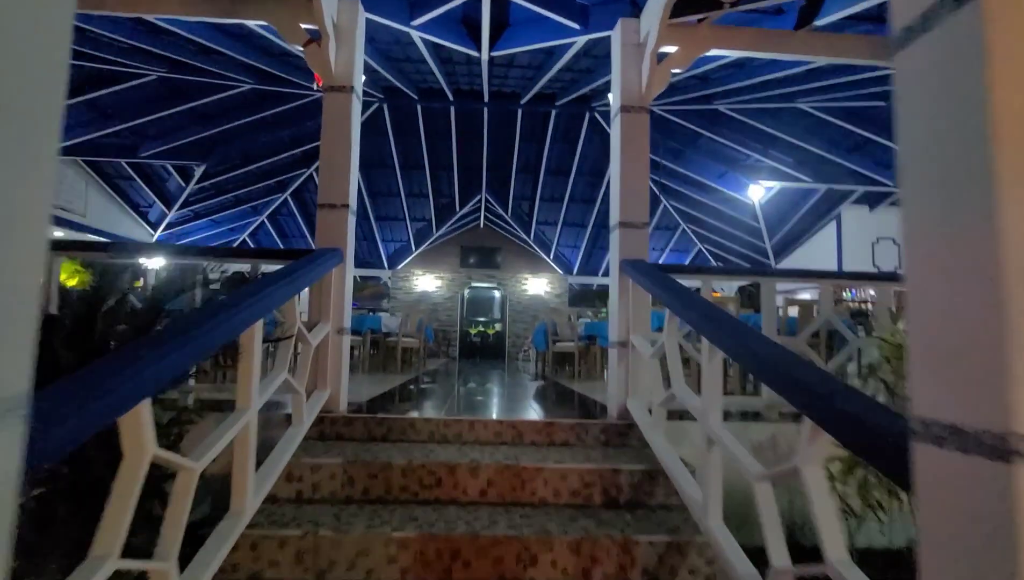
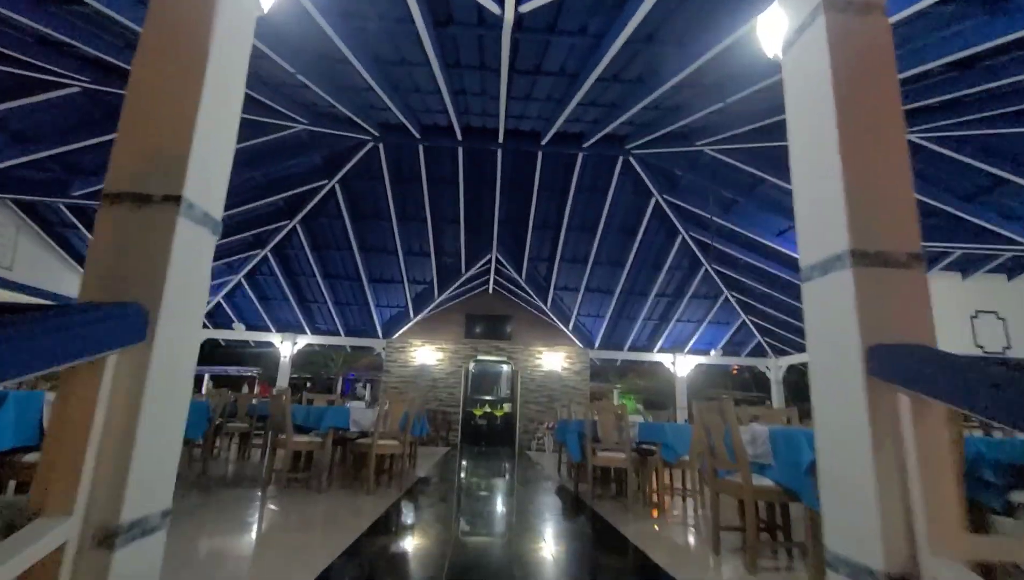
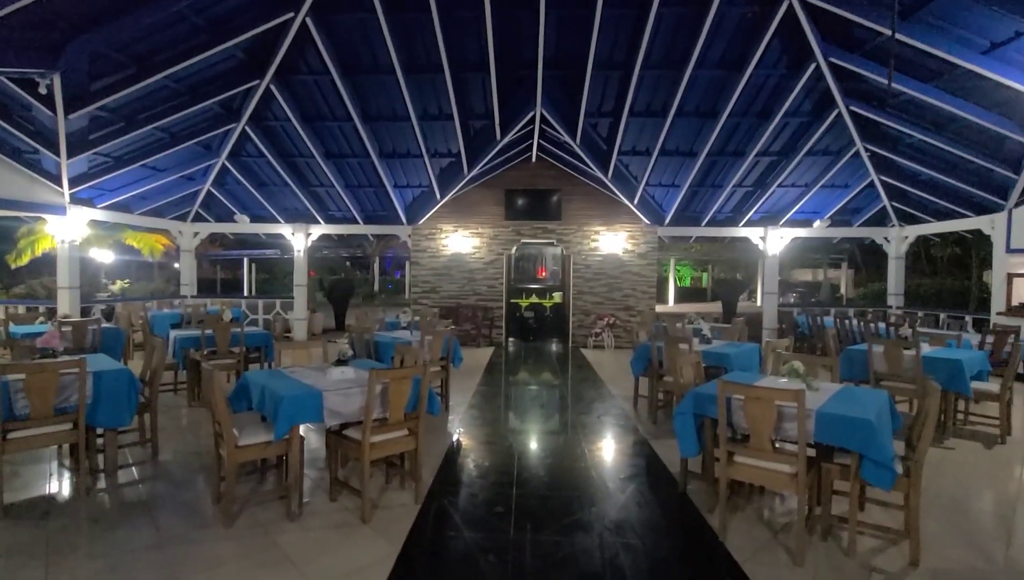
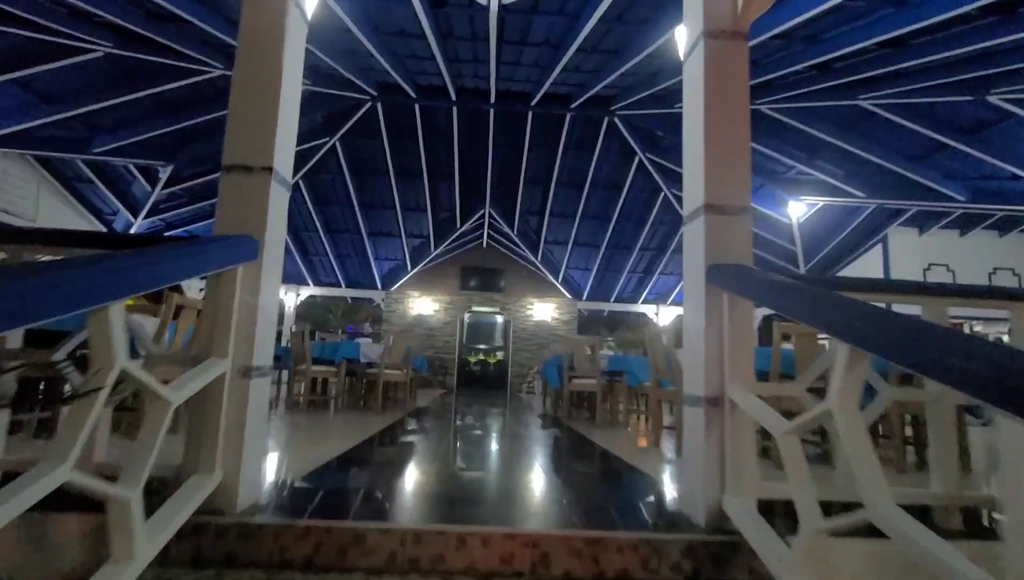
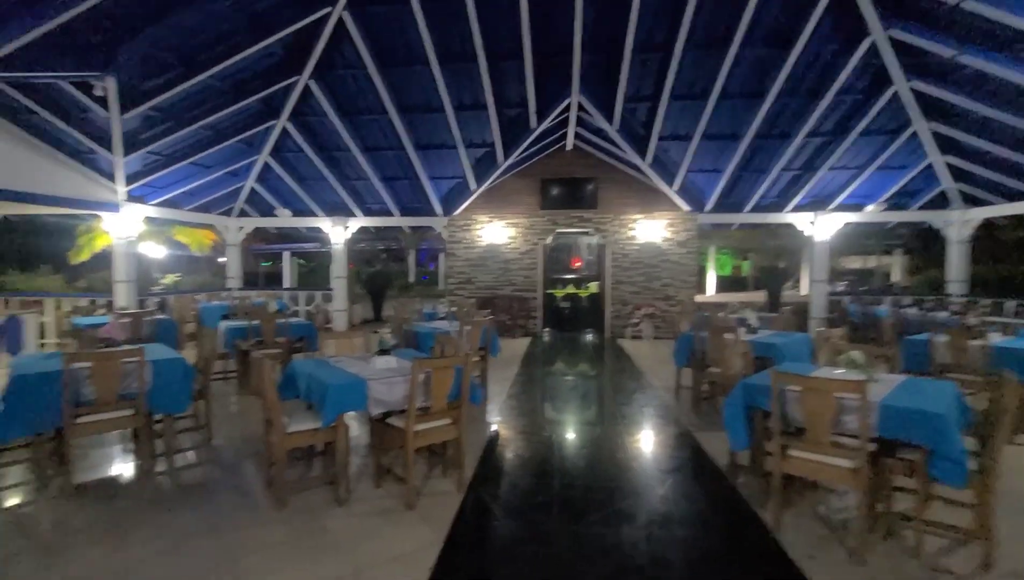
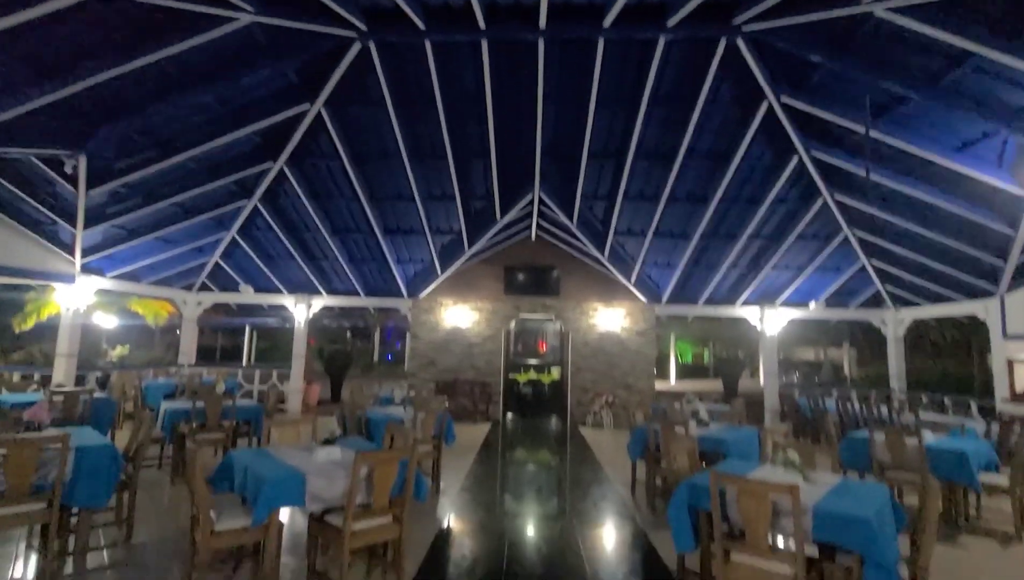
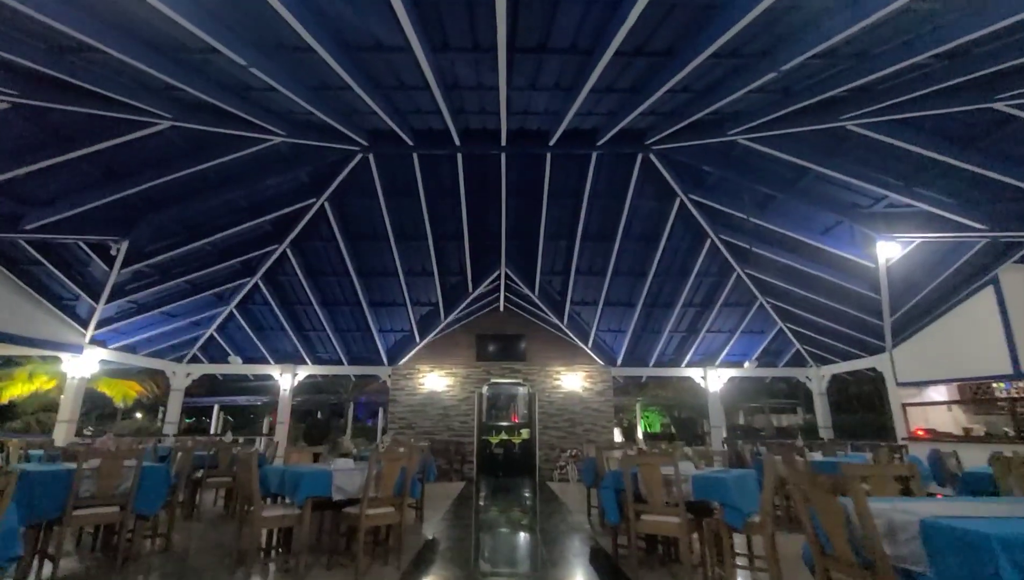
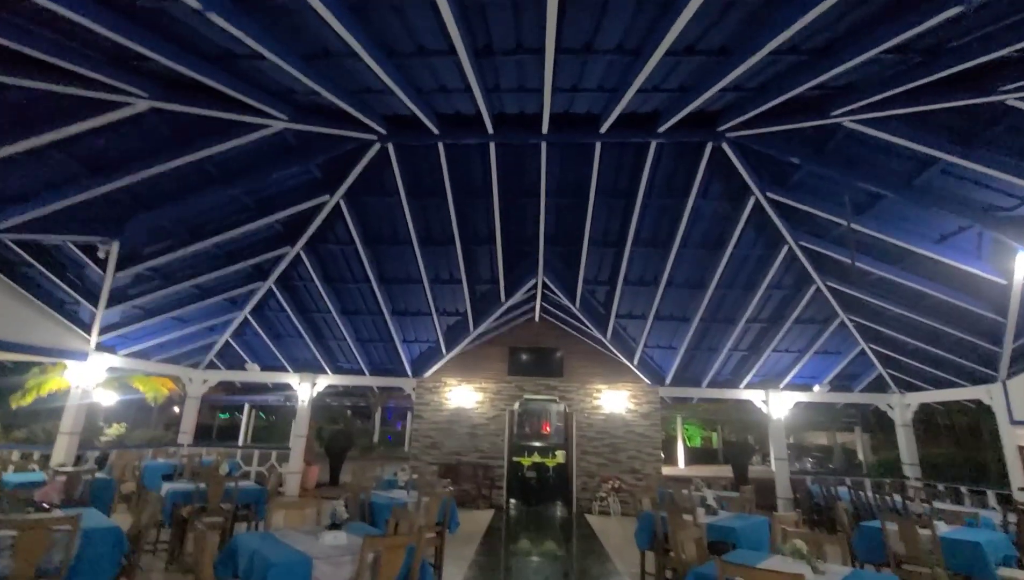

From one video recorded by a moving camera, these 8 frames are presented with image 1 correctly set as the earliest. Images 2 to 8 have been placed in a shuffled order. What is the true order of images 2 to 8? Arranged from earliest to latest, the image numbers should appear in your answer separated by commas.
4, 2, 7, 8, 6, 3, 5
